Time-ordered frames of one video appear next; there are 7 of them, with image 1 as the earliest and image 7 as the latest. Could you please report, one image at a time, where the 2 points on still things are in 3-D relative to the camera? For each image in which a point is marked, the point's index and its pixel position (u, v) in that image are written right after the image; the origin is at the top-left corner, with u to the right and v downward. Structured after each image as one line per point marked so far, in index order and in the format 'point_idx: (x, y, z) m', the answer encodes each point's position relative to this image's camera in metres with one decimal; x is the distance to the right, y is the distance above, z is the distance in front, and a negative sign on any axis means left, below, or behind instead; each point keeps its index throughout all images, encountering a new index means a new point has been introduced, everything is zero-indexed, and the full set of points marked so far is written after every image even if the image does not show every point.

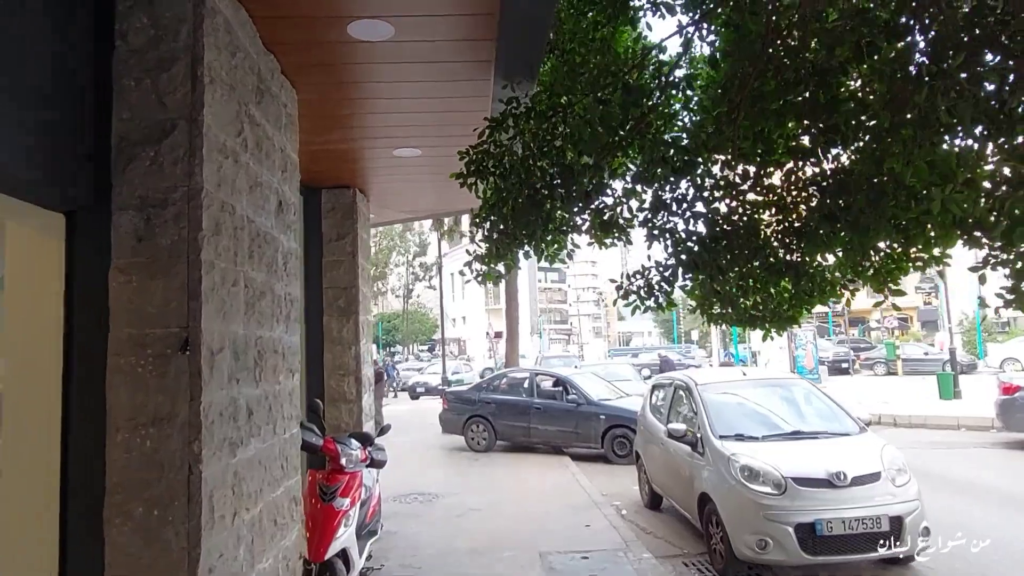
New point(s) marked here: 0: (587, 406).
0: (+1.1, -1.7, +12.1) m
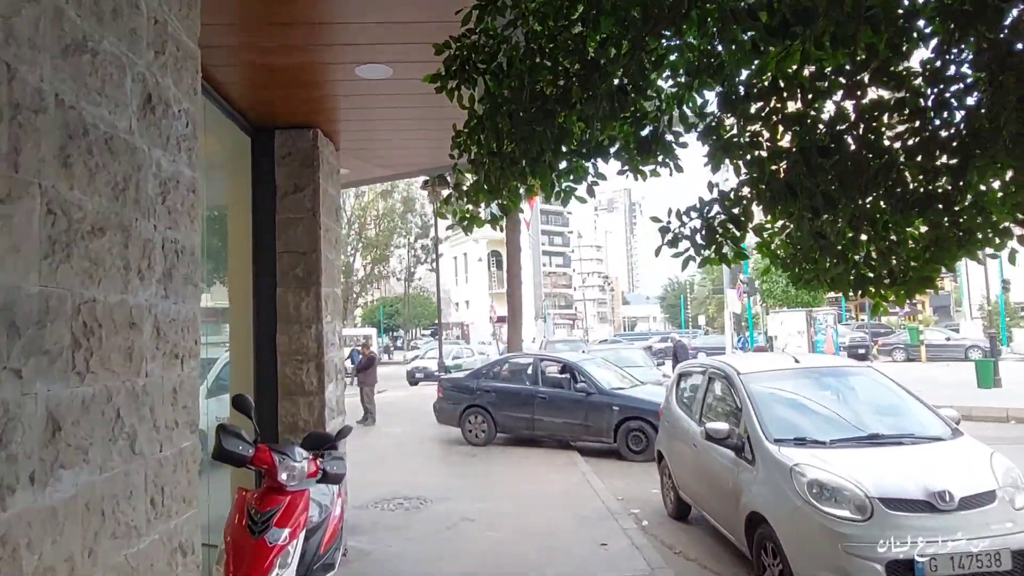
0: (+1.1, -1.4, +10.8) m
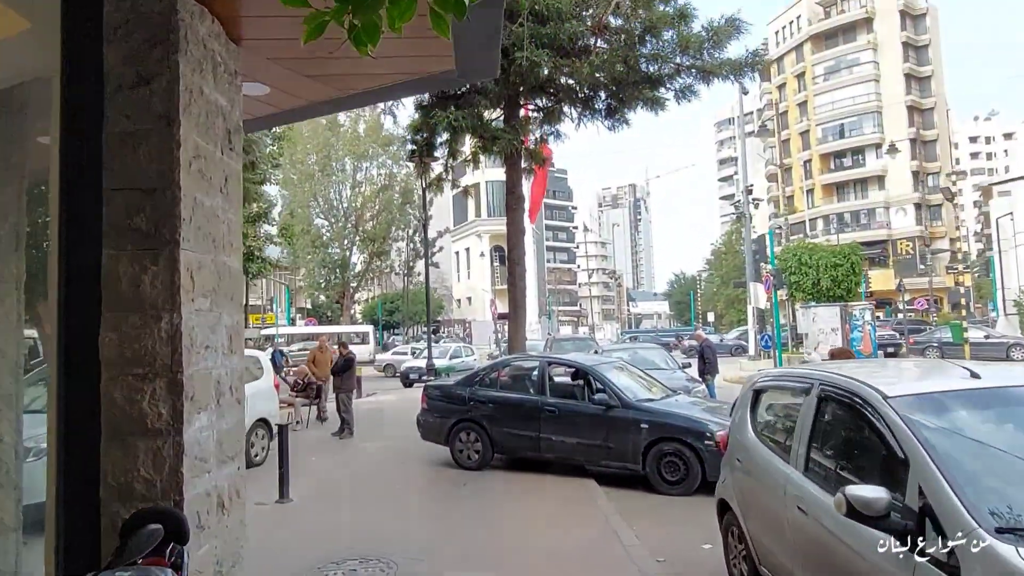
0: (+1.1, -1.2, +8.5) m
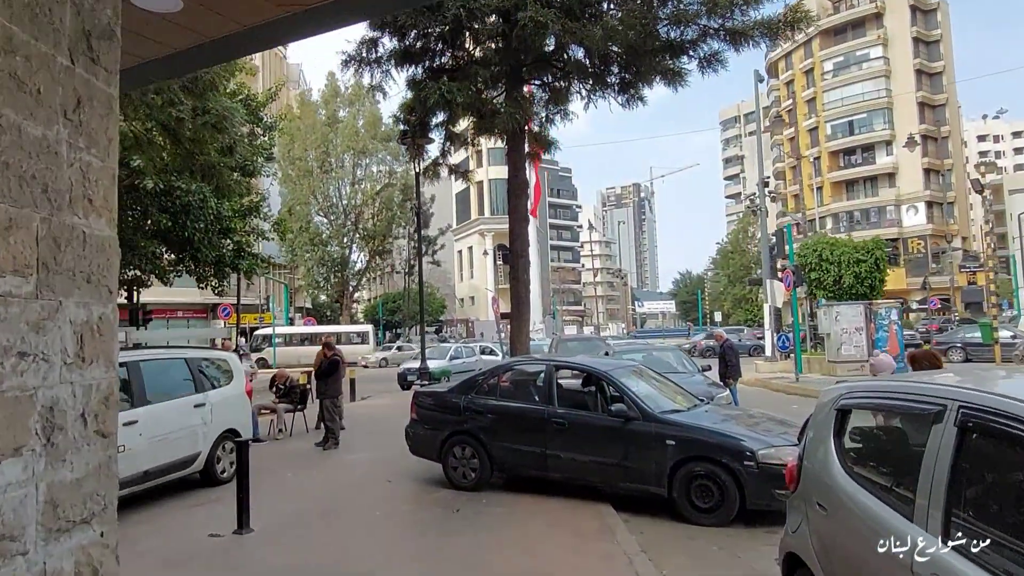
0: (+1.1, -1.2, +7.2) m
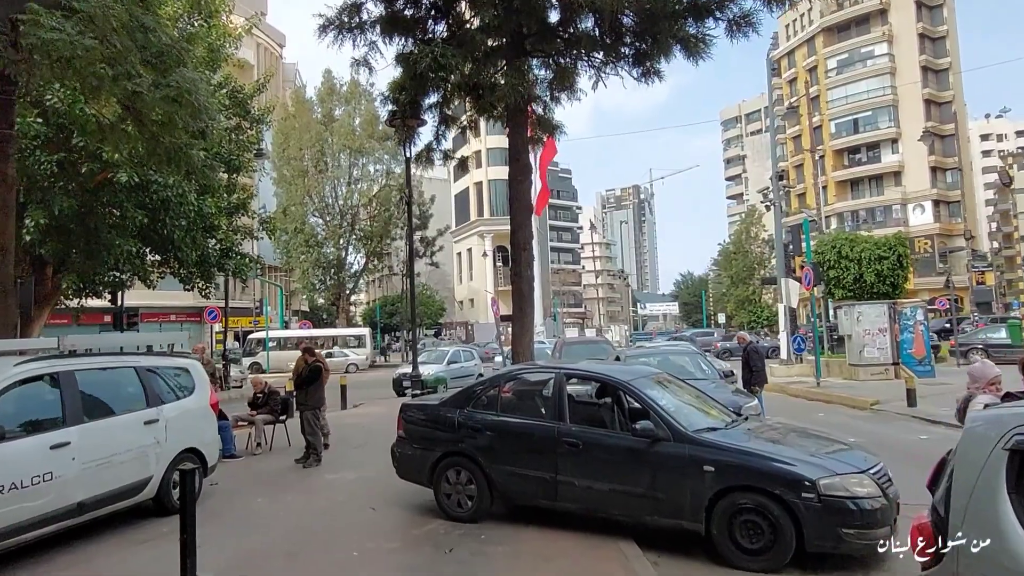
0: (+1.2, -1.1, +6.0) m
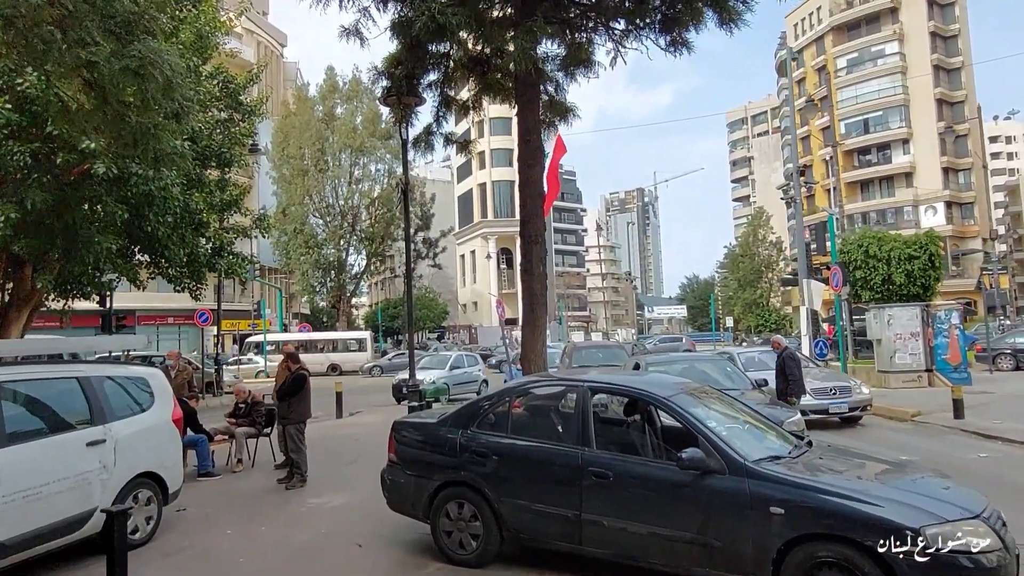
0: (+1.2, -1.1, +4.8) m
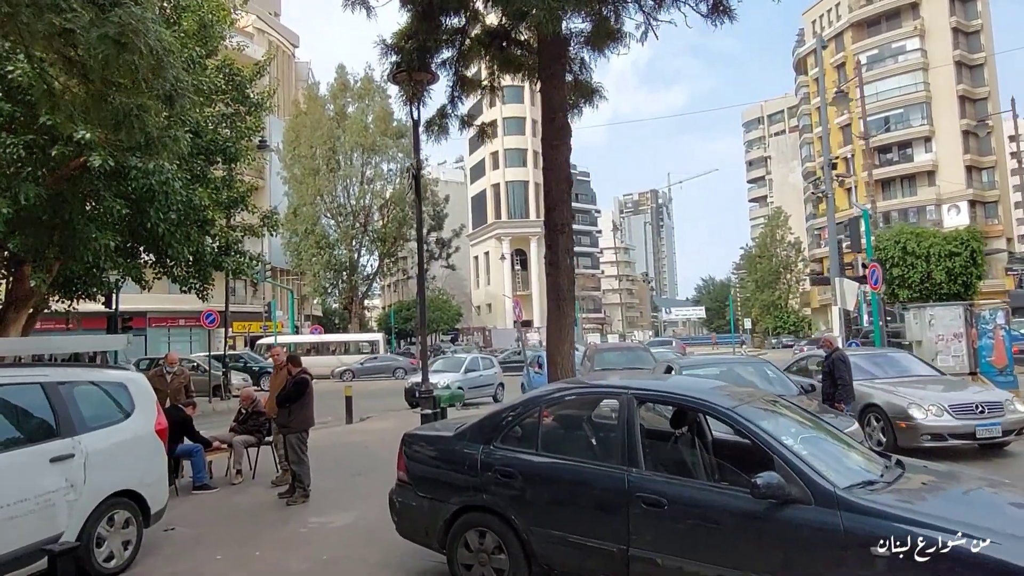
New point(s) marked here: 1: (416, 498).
0: (+1.4, -1.0, +3.9) m
1: (-0.6, -1.4, +5.4) m
